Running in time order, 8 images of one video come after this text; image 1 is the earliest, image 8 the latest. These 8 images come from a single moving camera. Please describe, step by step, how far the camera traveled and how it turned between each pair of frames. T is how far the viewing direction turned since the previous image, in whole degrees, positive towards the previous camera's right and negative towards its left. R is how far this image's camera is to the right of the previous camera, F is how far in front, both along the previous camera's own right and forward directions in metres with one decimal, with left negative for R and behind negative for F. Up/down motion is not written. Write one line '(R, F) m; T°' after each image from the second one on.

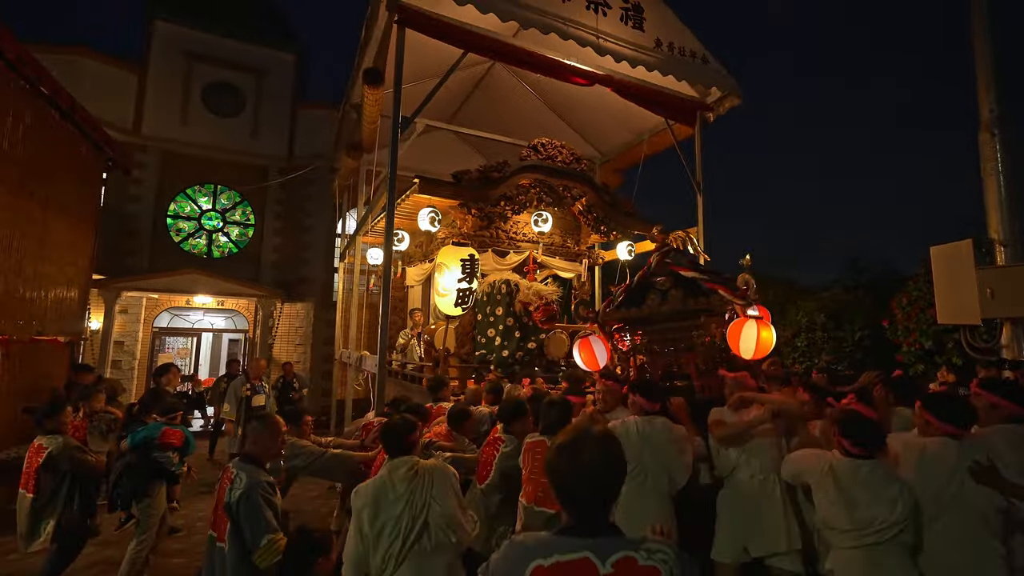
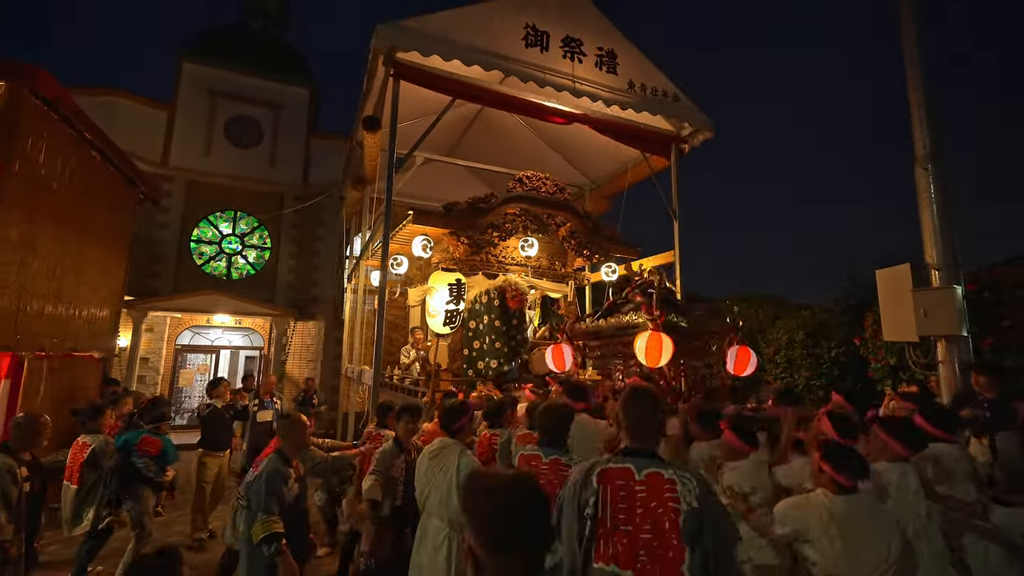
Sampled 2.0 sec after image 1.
(+0.4, -0.6) m; -2°
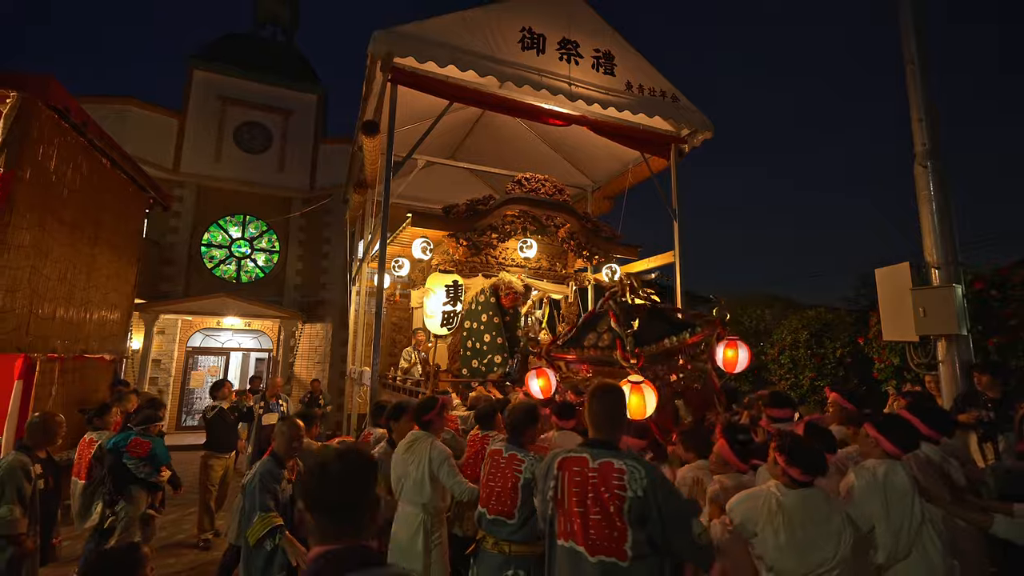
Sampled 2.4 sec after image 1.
(+0.2, 0.0) m; -1°
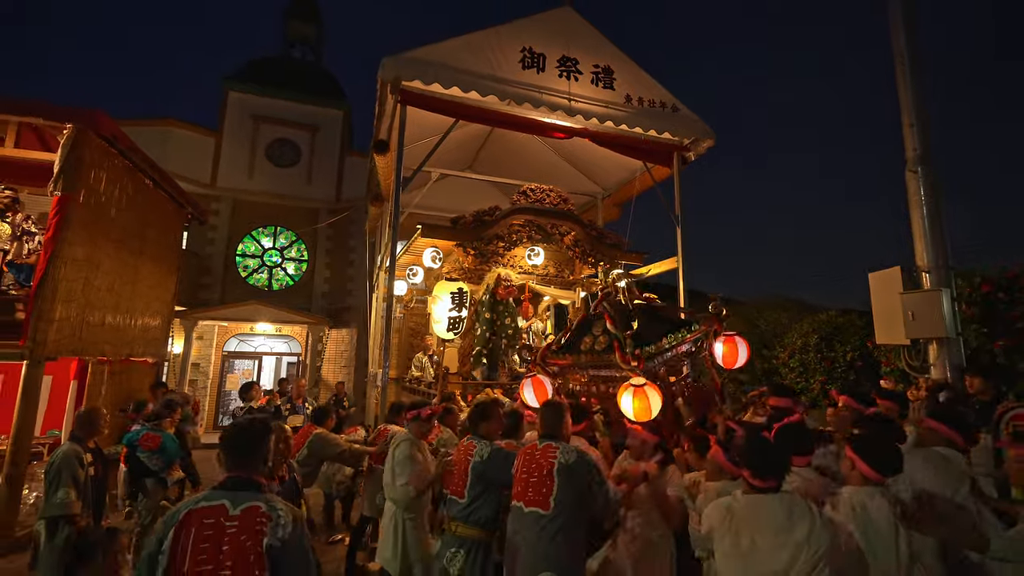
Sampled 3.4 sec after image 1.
(+0.4, -0.3) m; -3°
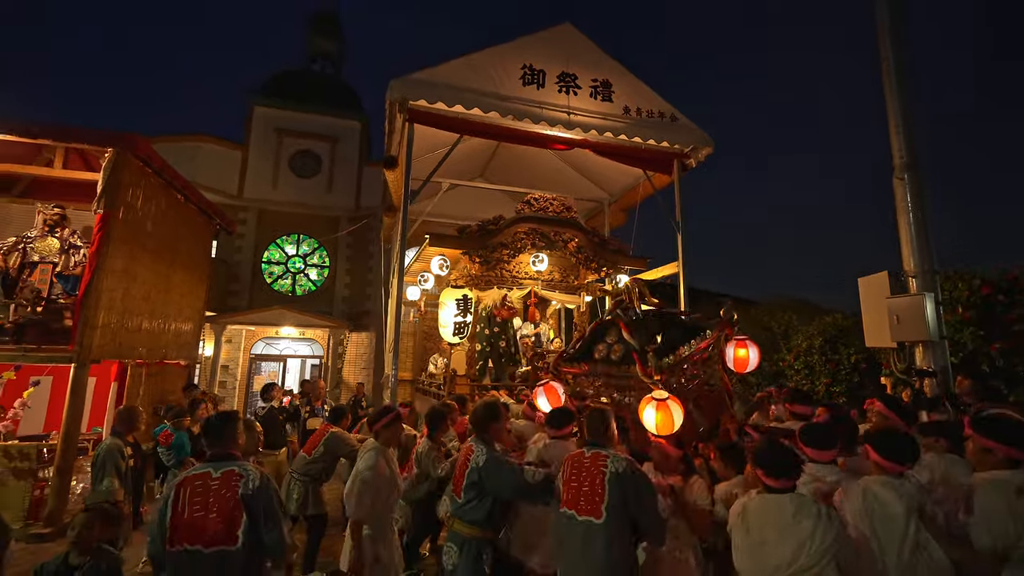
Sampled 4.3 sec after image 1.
(+0.3, -0.3) m; -3°
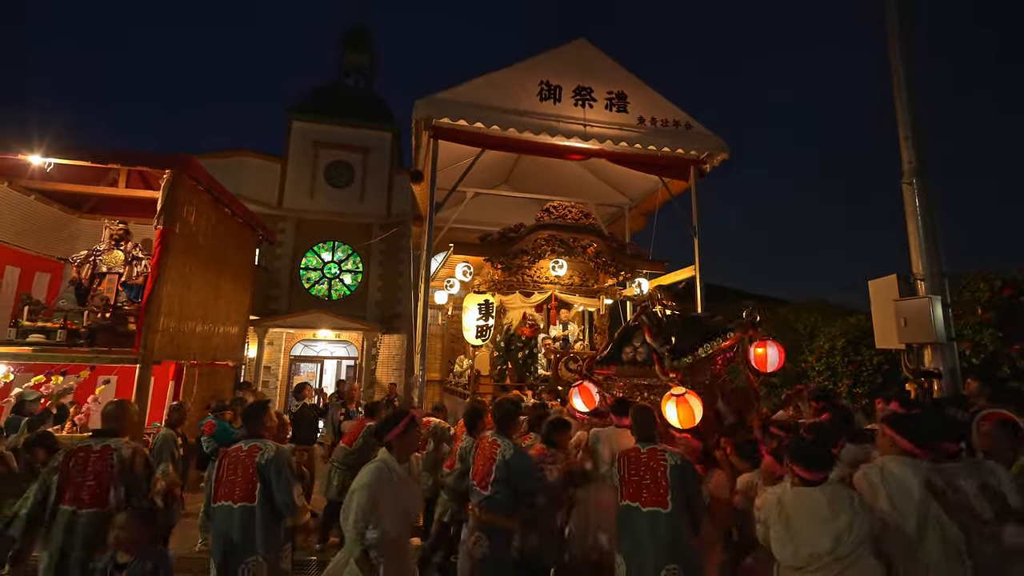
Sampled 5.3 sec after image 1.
(+0.2, -0.4) m; -4°
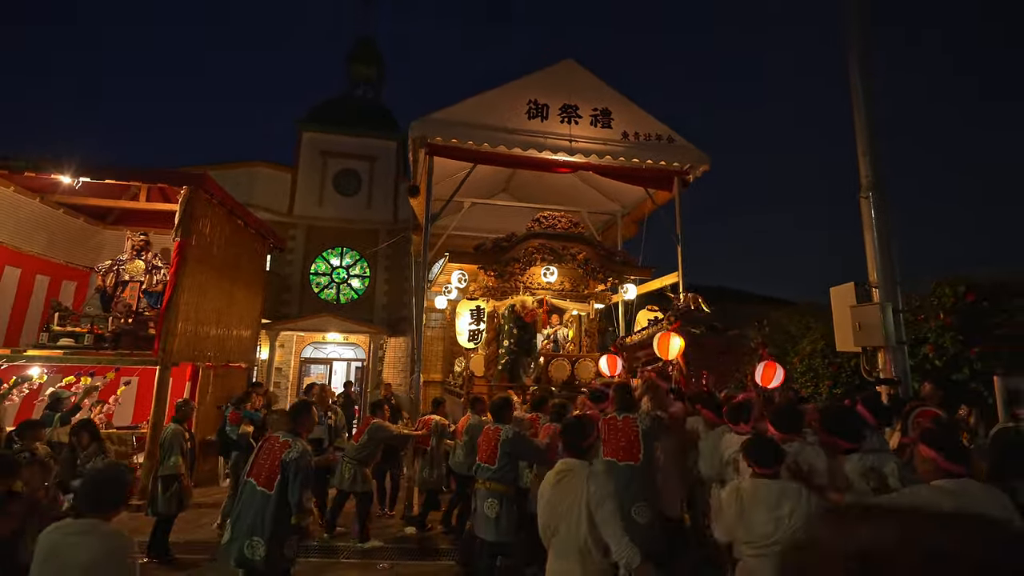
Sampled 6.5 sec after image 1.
(+0.4, -0.5) m; -1°
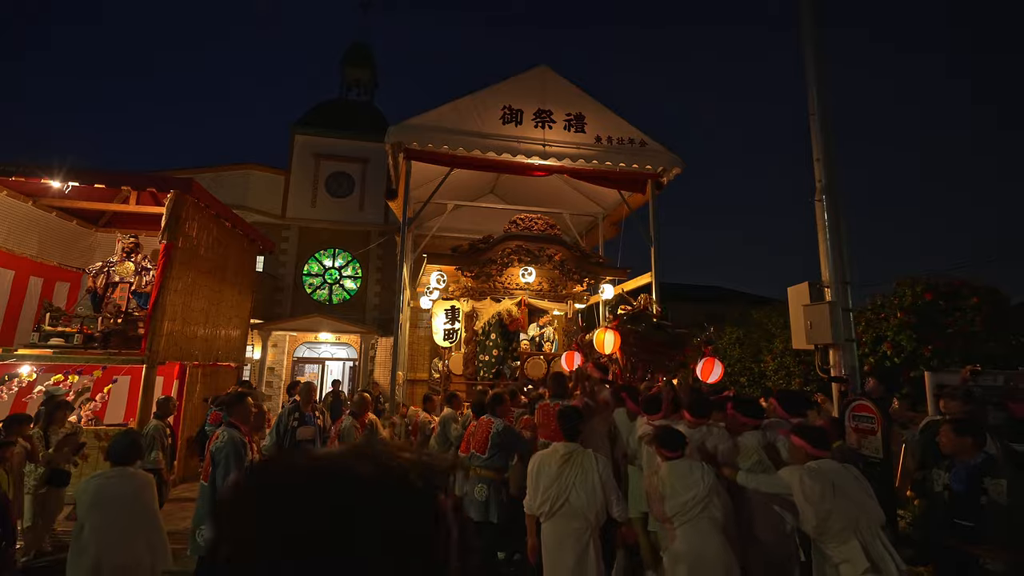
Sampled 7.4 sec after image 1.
(+0.5, -0.2) m; 0°
